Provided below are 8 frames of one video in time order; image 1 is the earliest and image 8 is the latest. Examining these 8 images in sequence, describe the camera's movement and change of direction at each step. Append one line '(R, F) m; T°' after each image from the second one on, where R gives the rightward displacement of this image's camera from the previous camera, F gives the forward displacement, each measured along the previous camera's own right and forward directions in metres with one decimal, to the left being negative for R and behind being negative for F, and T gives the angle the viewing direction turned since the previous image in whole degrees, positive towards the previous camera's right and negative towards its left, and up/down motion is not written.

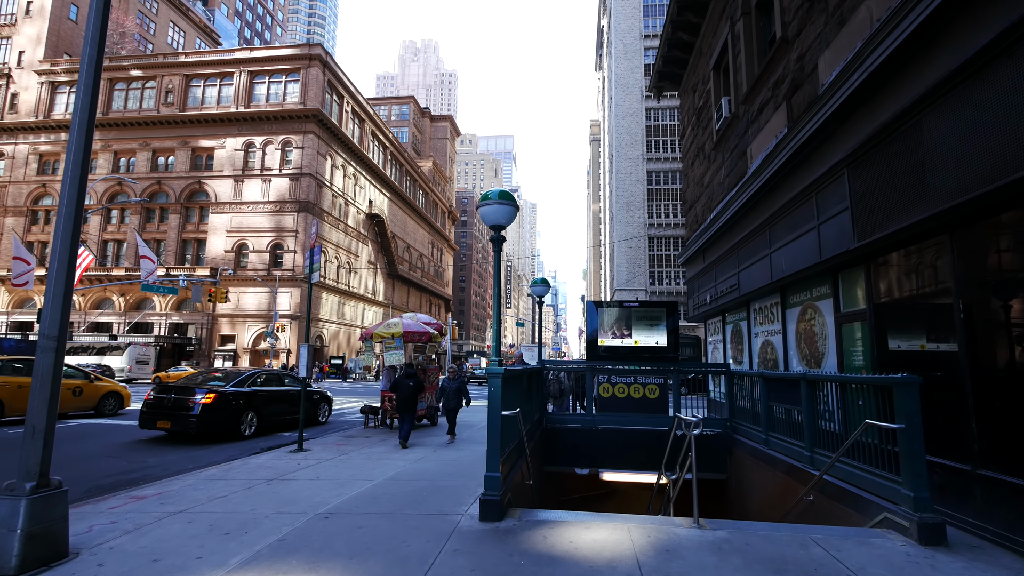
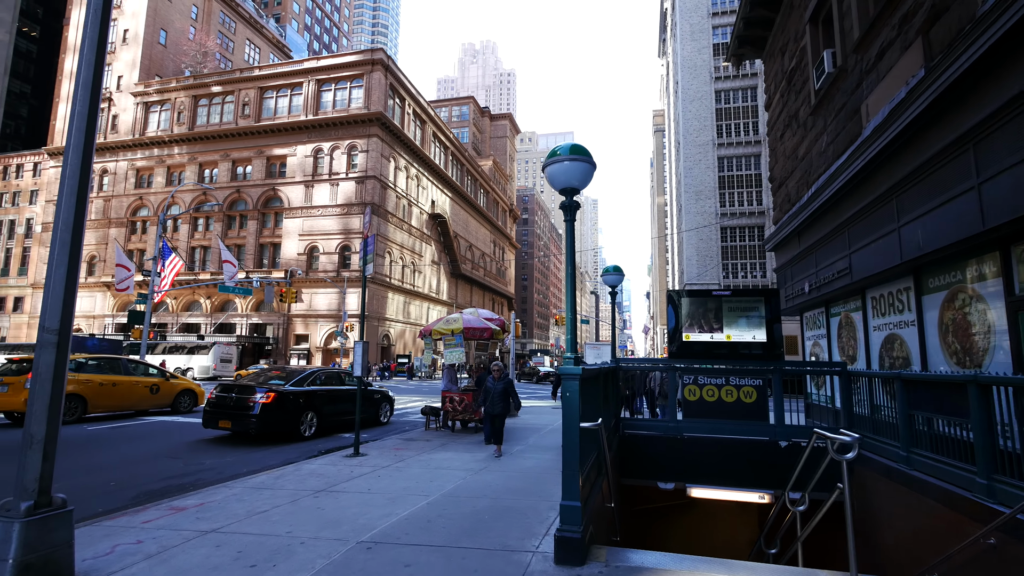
(-0.1, +1.1) m; -7°
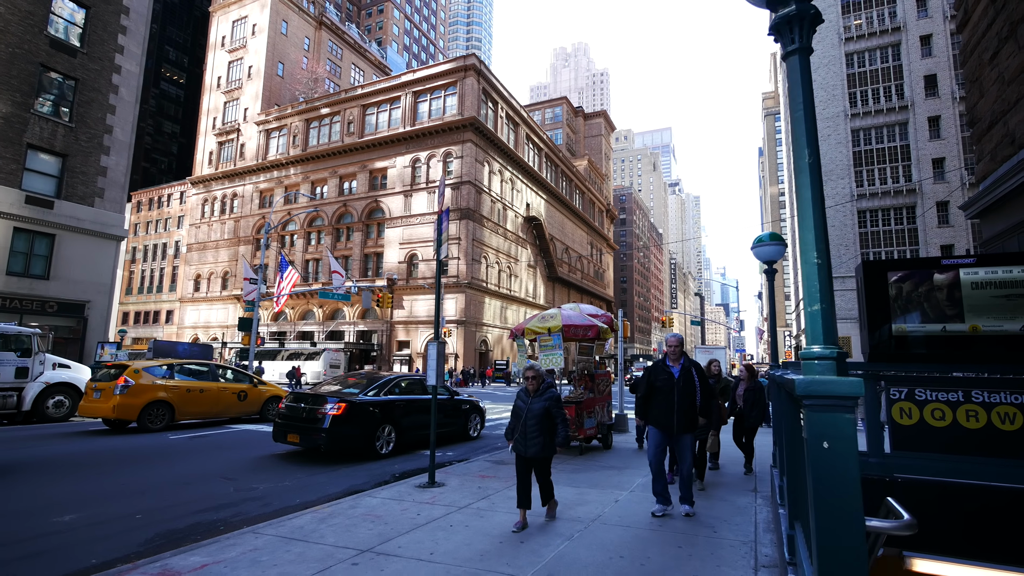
(-0.2, +2.4) m; -11°
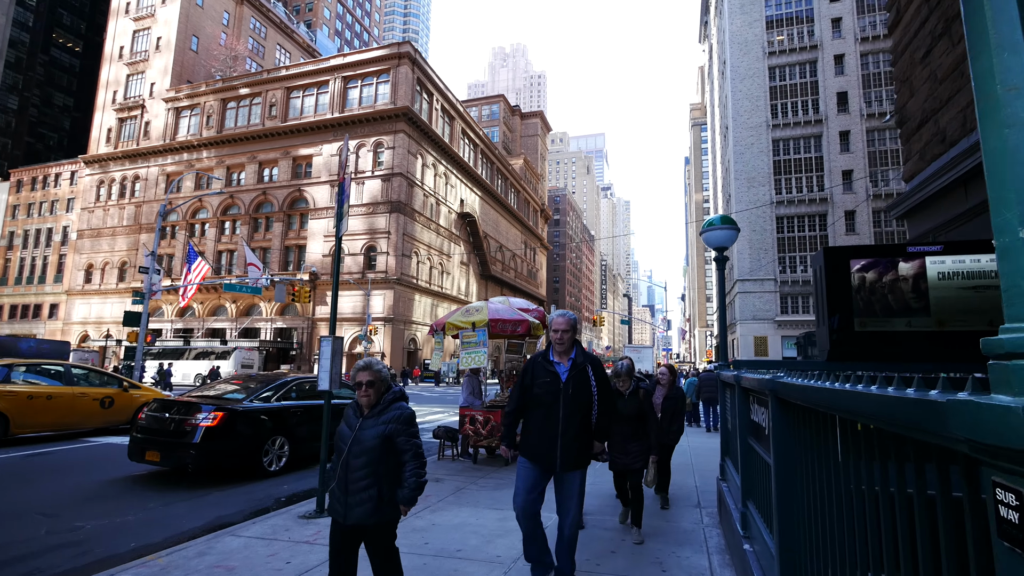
(+0.3, +1.3) m; +7°
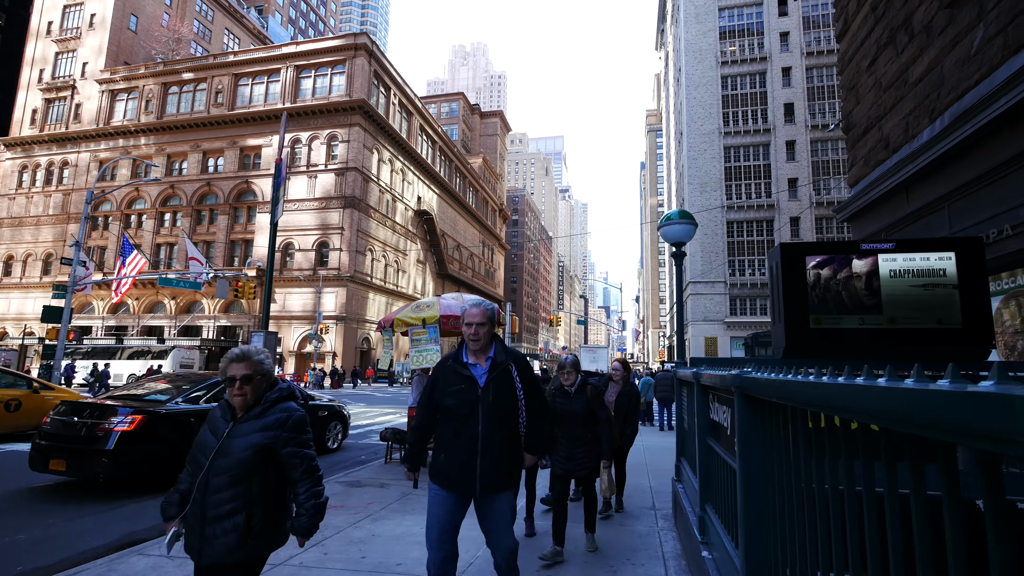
(+0.1, +0.4) m; +5°
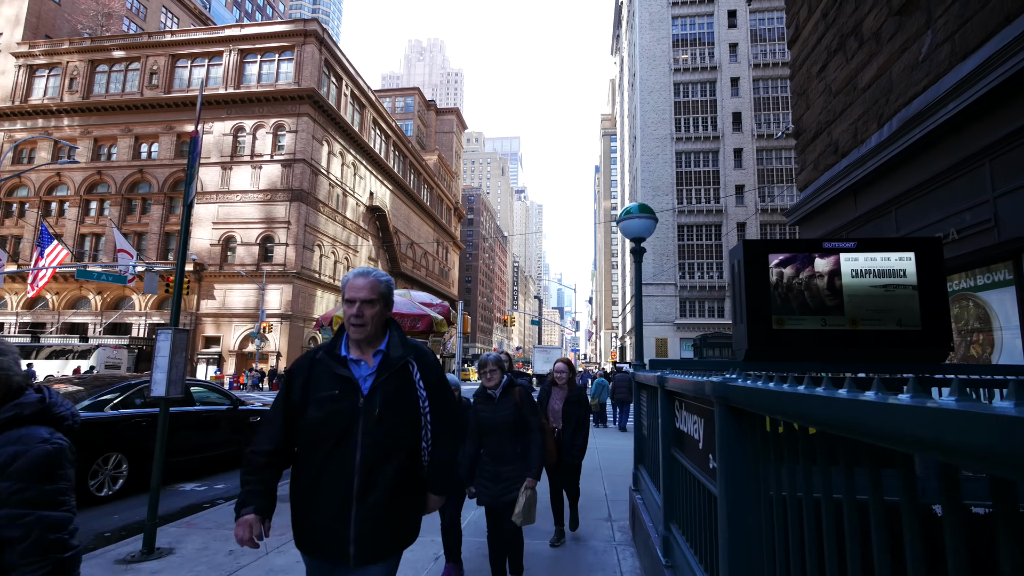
(+0.1, +0.5) m; +5°
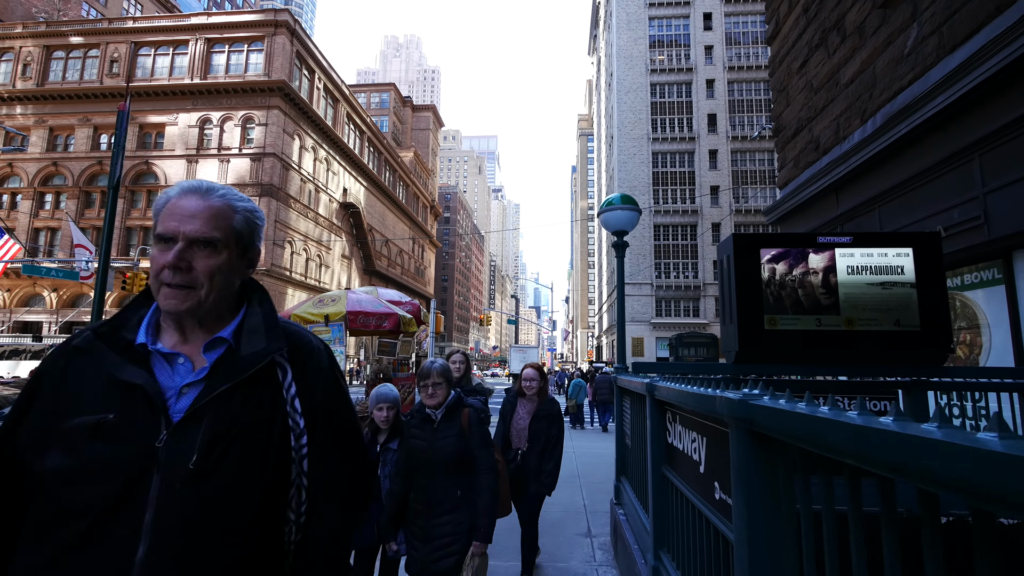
(0.0, +0.5) m; +3°
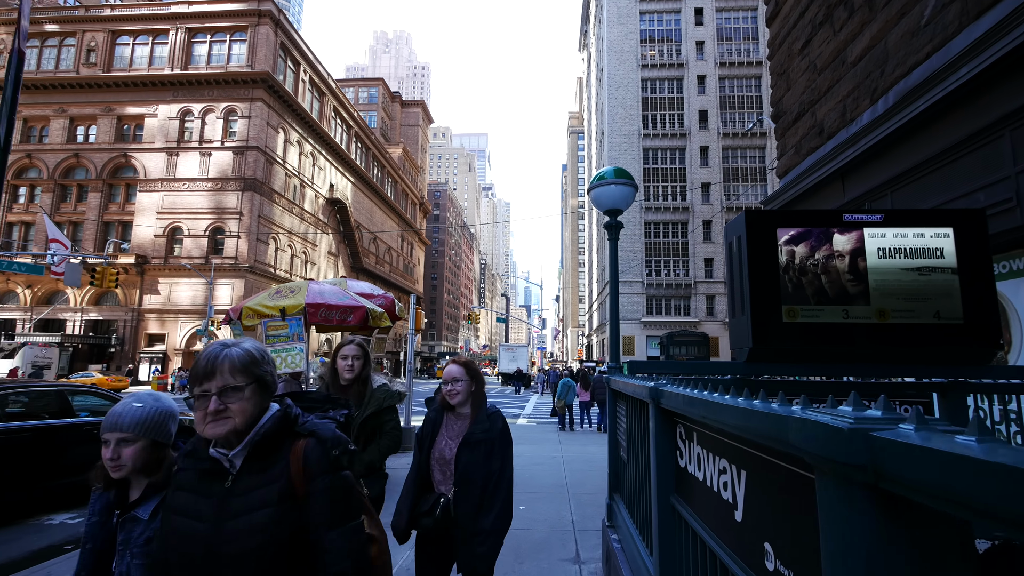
(+0.1, +0.8) m; +1°
